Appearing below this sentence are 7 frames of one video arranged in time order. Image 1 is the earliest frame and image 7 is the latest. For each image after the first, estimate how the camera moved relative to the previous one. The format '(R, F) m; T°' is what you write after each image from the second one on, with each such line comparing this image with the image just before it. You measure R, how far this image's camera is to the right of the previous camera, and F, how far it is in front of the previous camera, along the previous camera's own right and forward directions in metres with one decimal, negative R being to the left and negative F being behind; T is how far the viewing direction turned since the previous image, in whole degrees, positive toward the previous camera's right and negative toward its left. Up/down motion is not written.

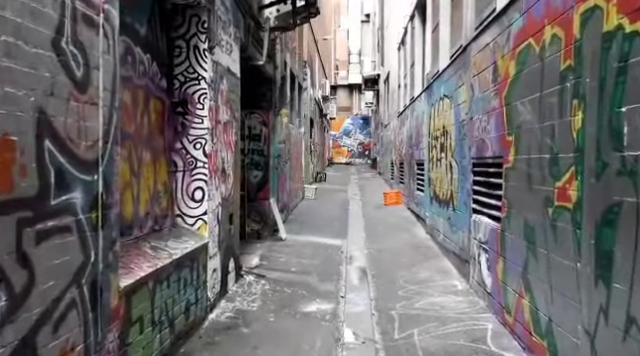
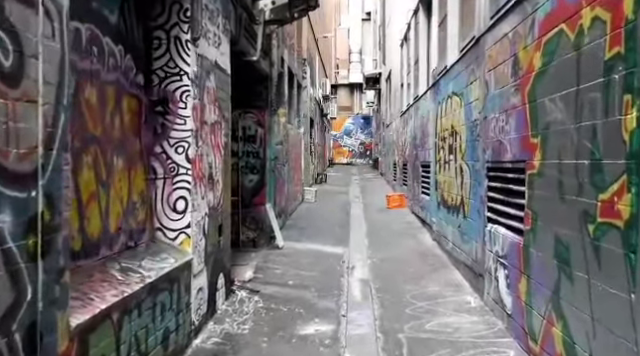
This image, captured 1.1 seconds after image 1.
(0.0, +0.6) m; 0°
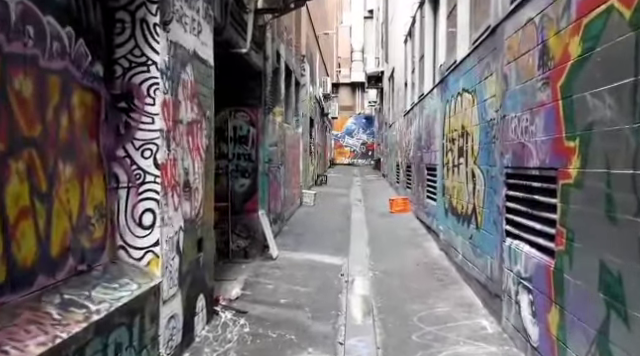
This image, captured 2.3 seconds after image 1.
(+0.1, +0.7) m; 0°
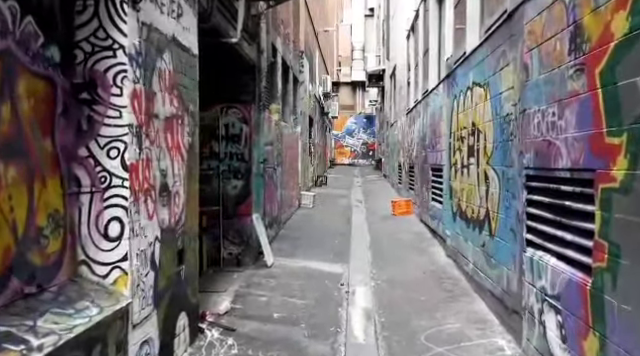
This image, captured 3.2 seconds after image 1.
(0.0, +0.6) m; 0°
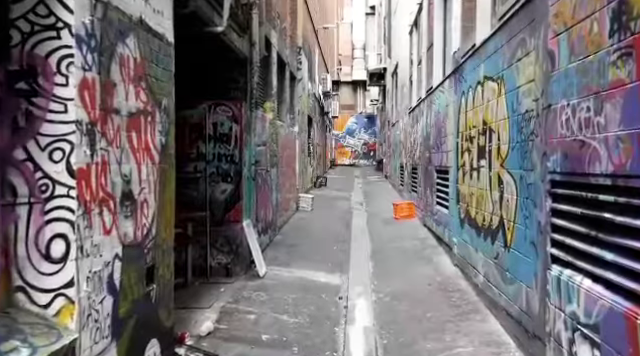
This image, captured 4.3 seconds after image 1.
(+0.1, +0.6) m; 0°
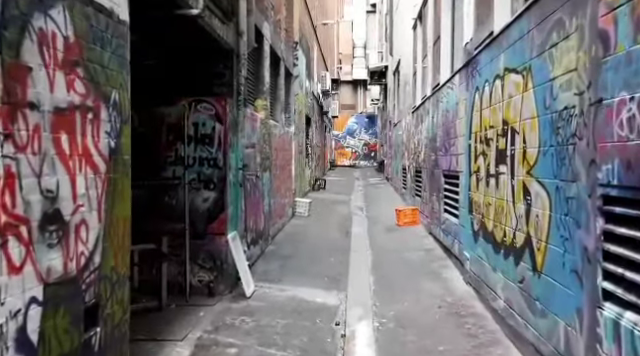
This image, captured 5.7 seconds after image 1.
(+0.1, +0.9) m; 0°
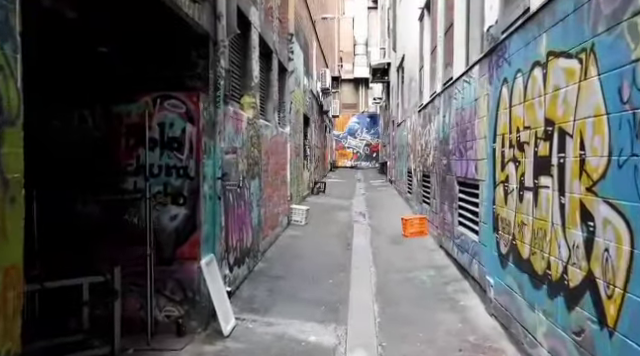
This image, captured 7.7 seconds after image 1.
(+0.1, +1.2) m; 0°
